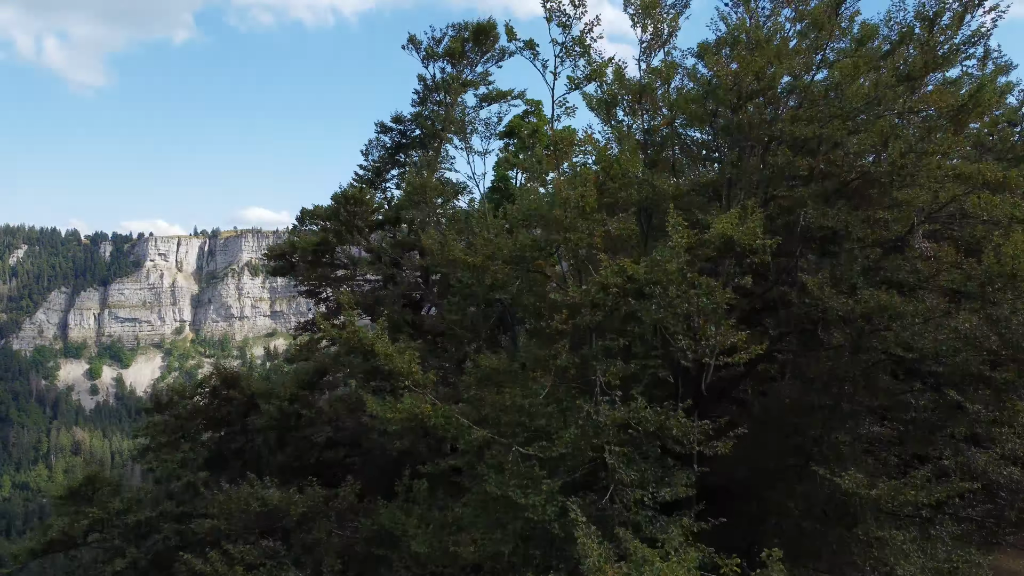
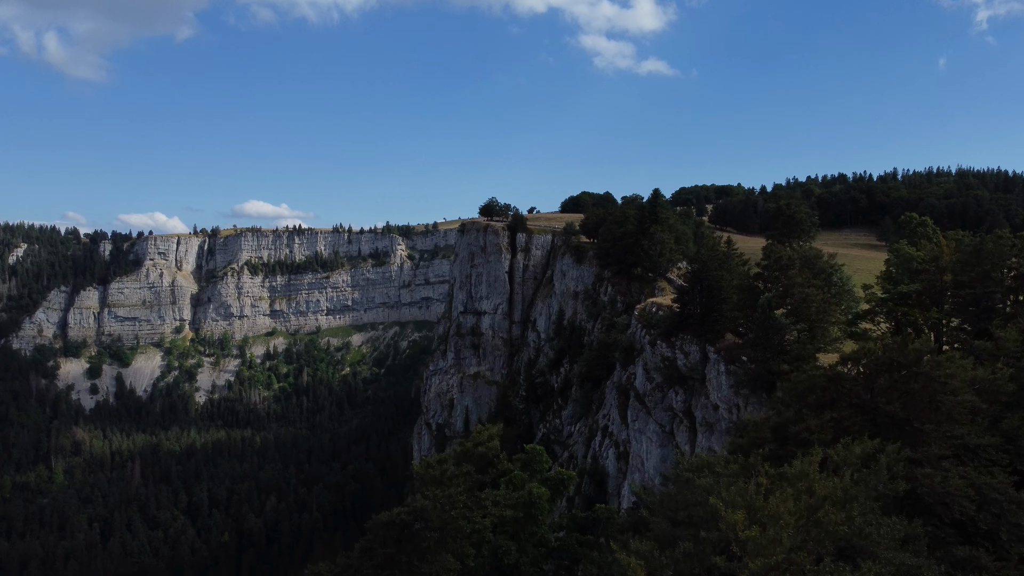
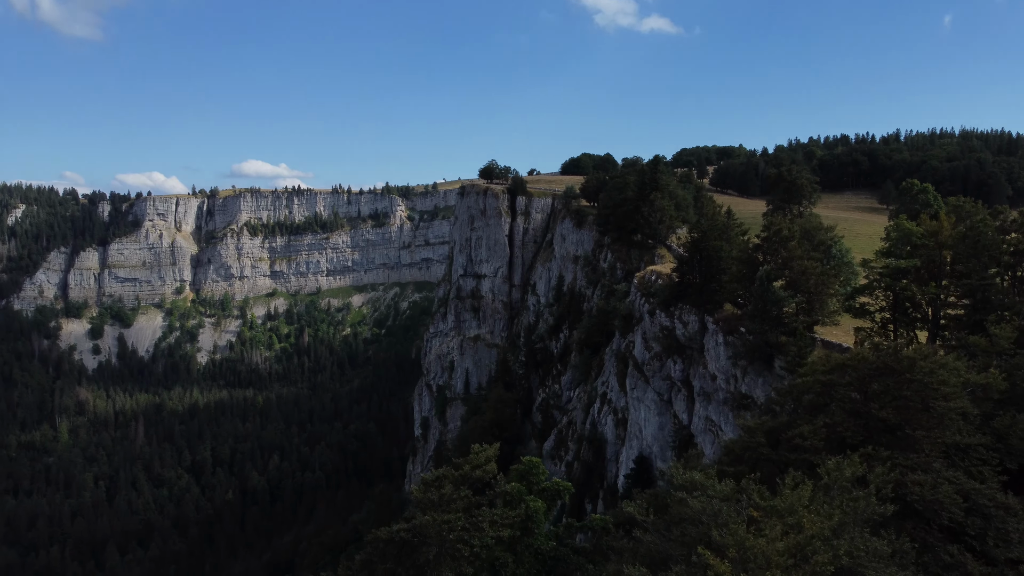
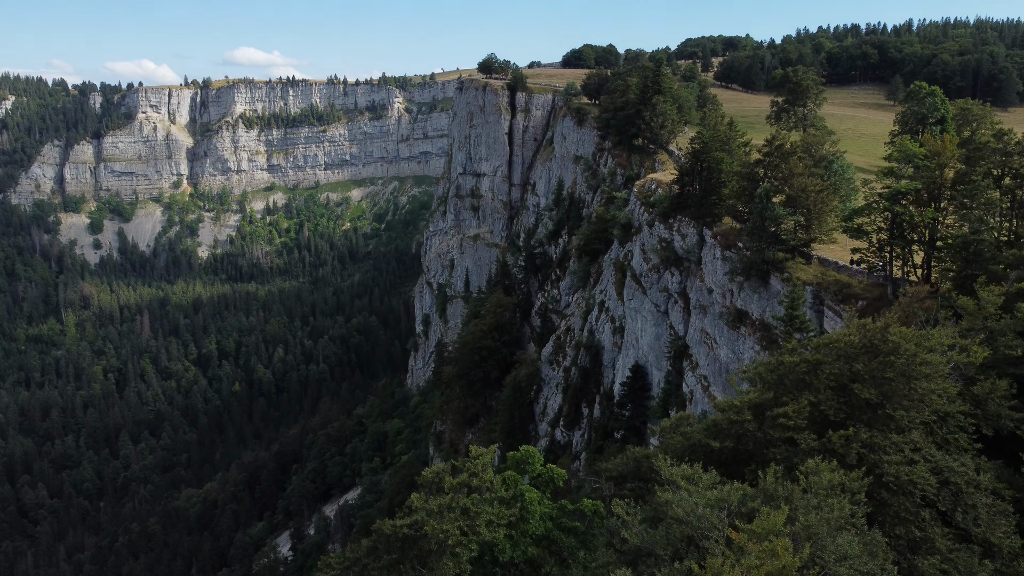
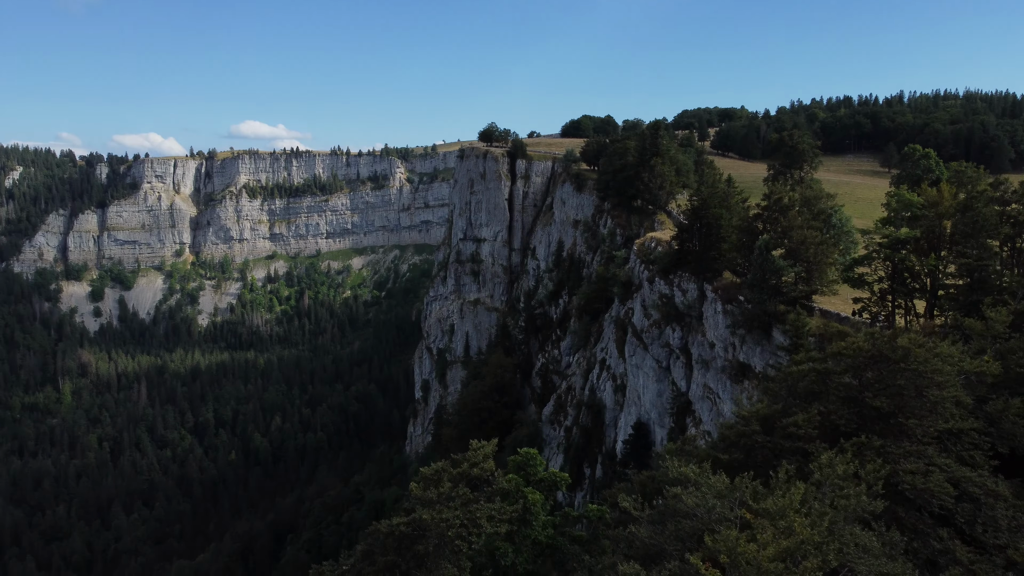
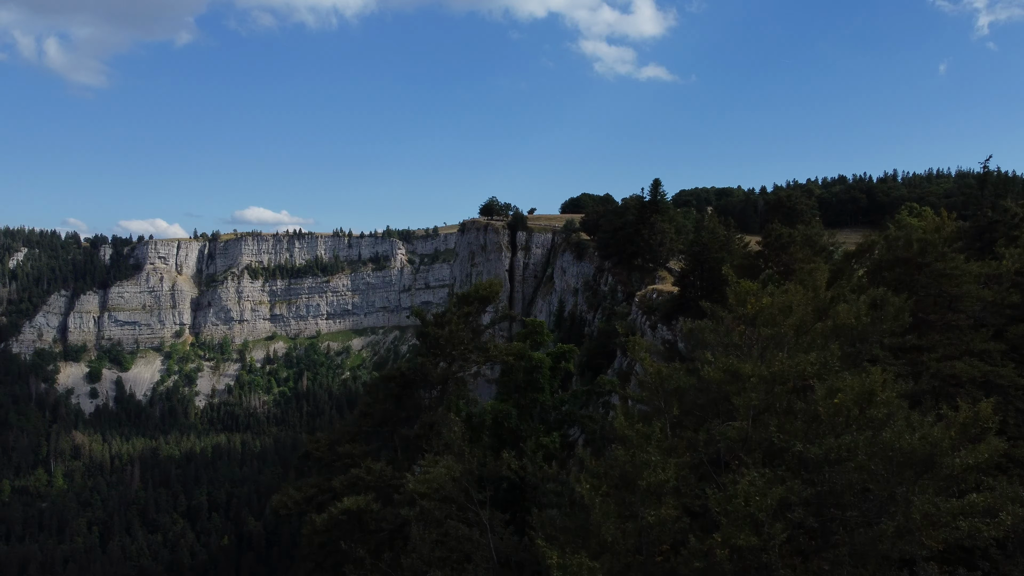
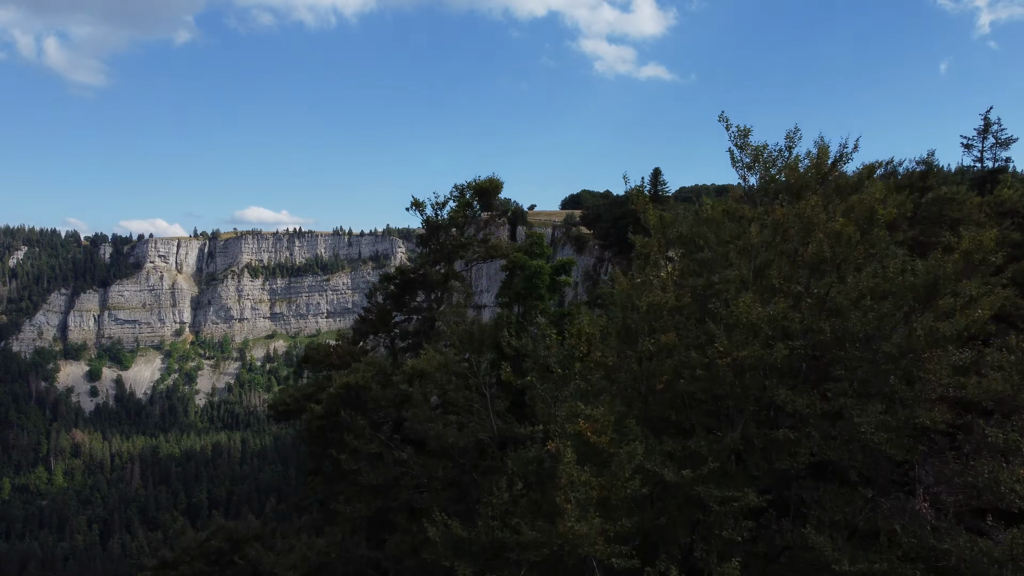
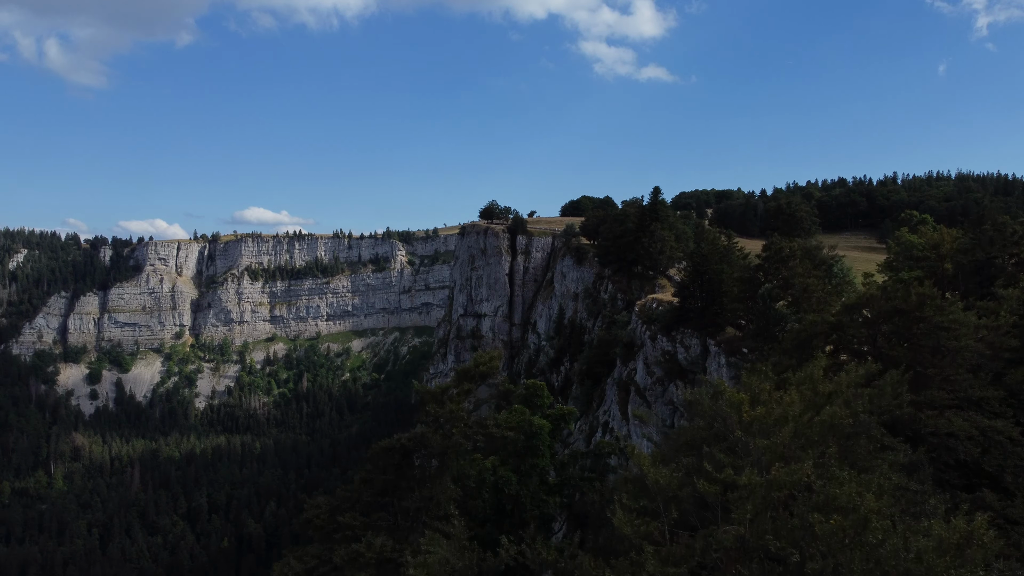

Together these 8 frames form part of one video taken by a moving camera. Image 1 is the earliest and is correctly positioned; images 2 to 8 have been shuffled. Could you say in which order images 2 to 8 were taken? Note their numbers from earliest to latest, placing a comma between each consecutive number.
7, 6, 8, 2, 3, 5, 4
